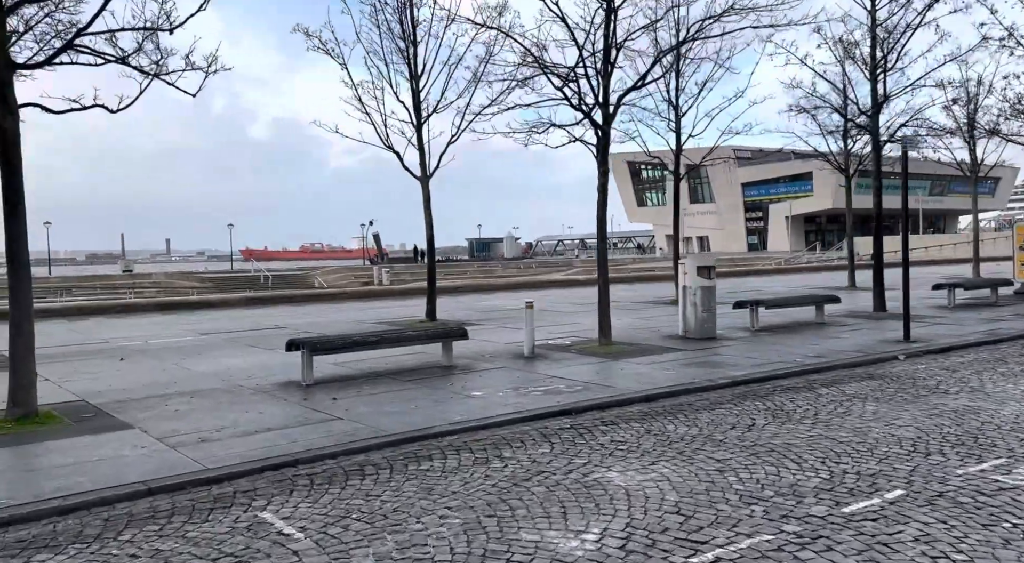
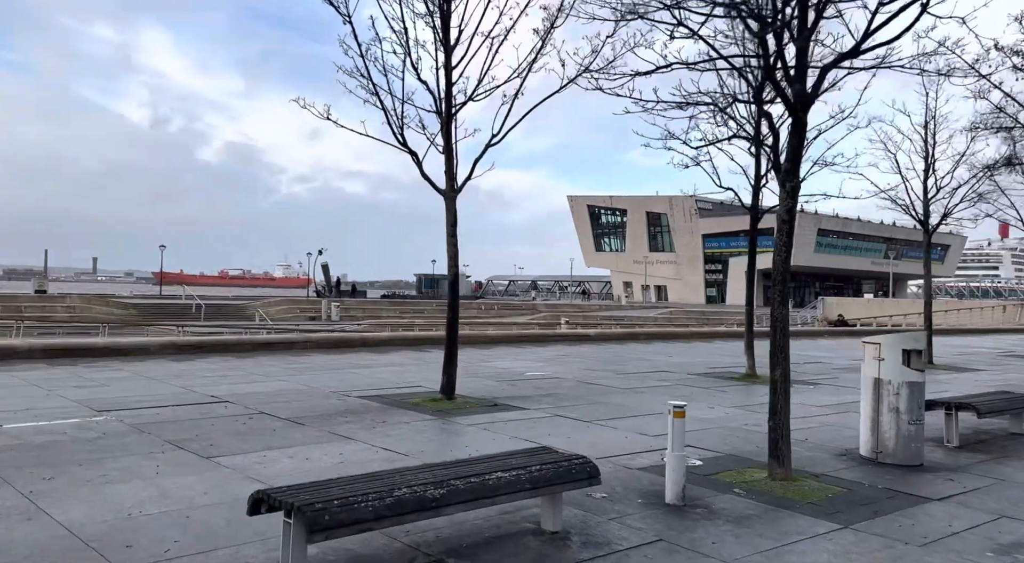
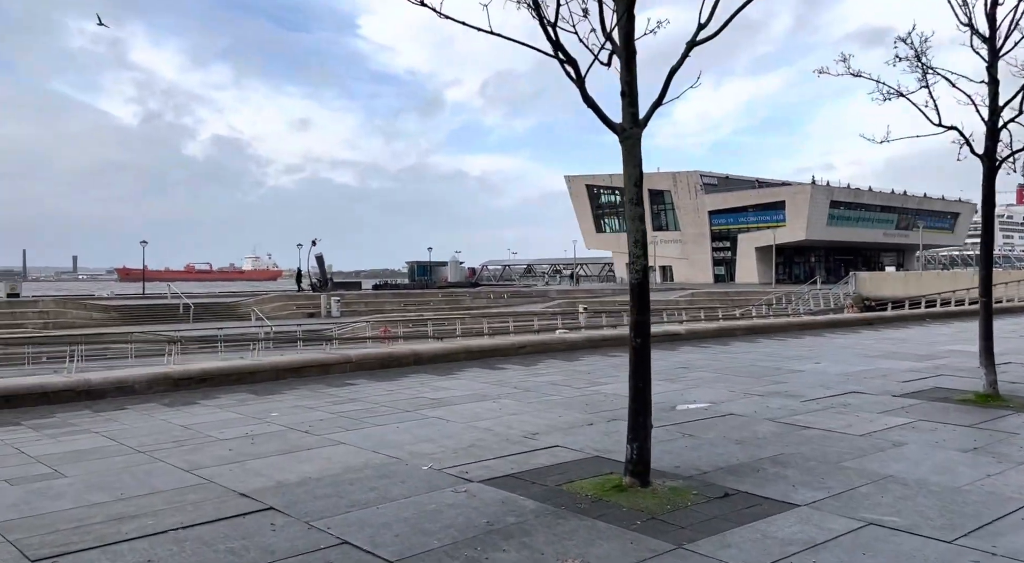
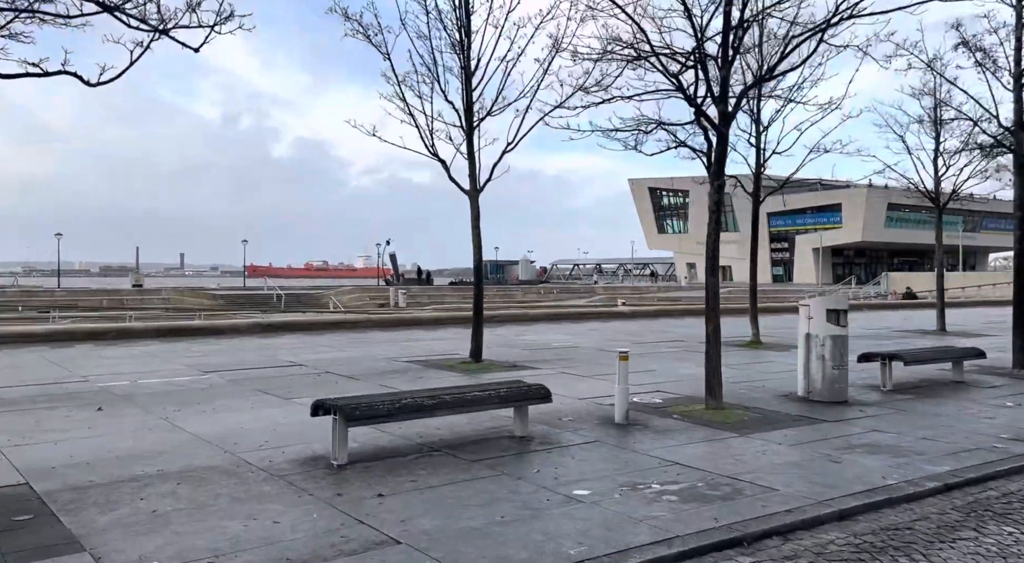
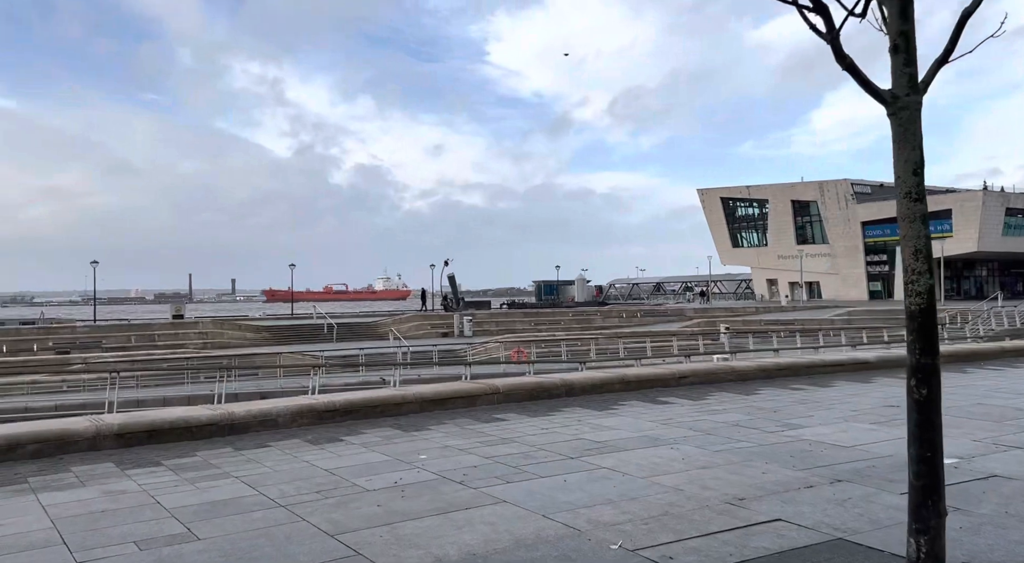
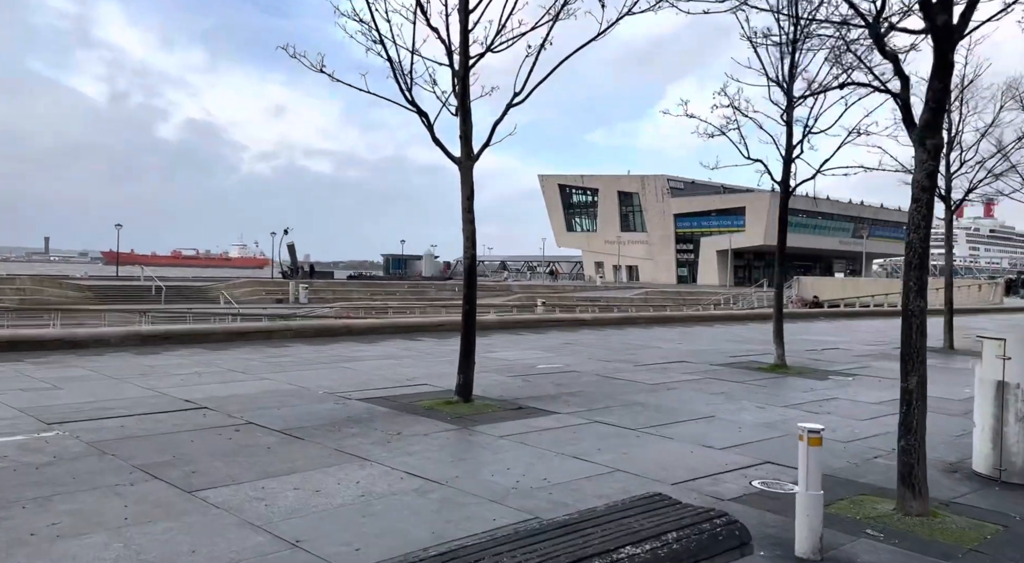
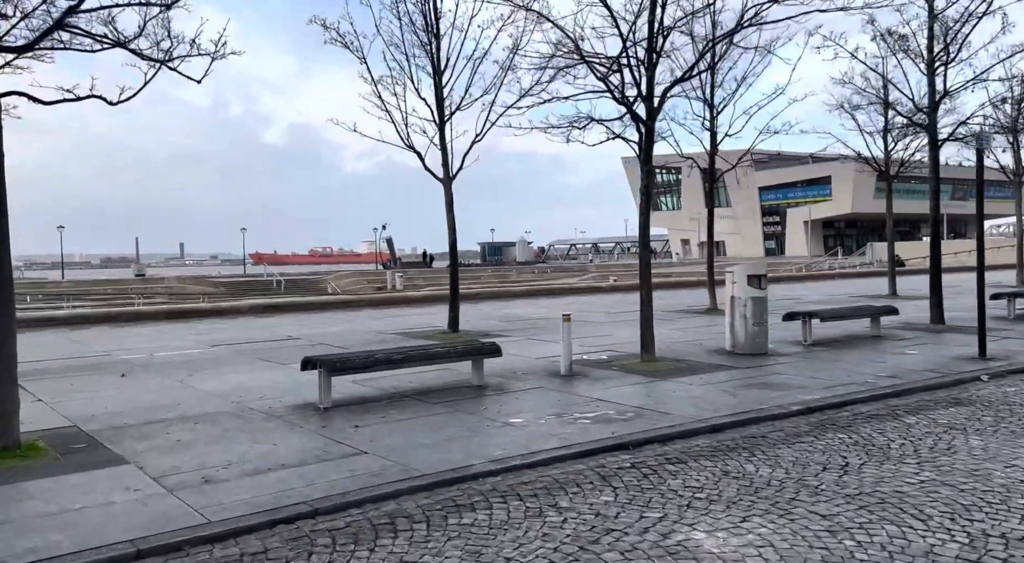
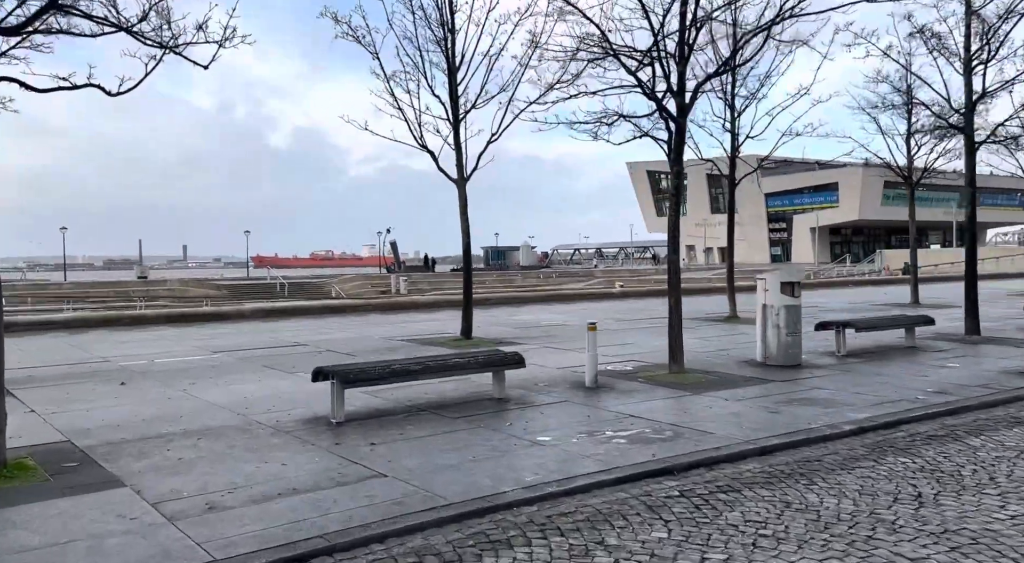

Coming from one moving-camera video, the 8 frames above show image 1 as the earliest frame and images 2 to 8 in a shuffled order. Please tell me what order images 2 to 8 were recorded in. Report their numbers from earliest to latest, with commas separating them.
7, 8, 4, 2, 6, 3, 5
